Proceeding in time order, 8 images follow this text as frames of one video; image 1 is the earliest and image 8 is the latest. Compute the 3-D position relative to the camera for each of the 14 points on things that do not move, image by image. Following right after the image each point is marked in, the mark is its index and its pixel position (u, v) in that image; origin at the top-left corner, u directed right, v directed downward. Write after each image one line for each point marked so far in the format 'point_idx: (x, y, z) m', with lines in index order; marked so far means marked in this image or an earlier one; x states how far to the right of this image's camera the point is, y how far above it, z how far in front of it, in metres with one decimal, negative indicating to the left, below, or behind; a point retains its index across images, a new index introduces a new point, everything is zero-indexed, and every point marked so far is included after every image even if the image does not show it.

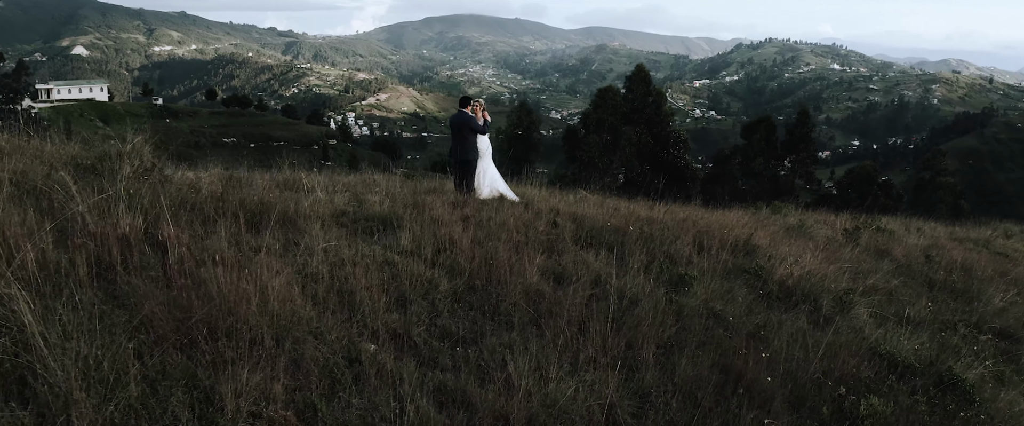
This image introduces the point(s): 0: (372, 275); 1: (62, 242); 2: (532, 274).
0: (-0.8, -0.3, +3.6) m
1: (-2.2, -0.1, +3.1) m
2: (+0.1, -0.4, +4.2) m
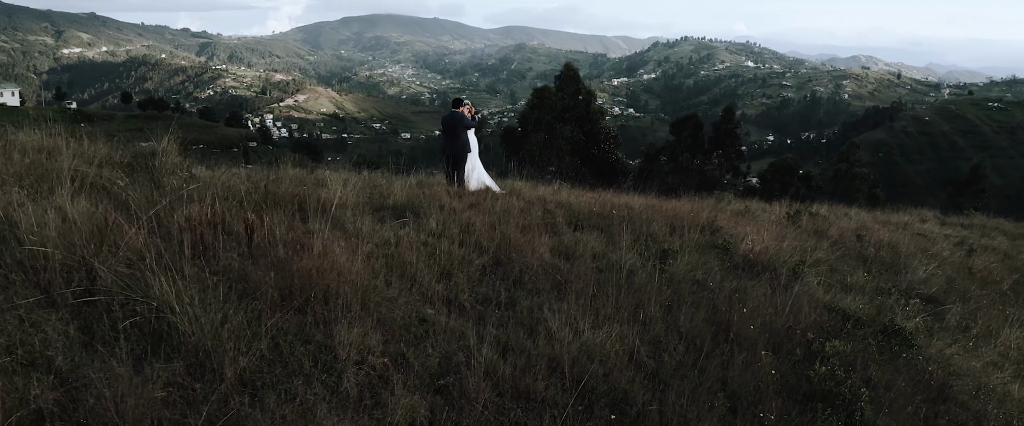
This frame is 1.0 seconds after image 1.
0: (-0.6, -0.3, +4.1) m
1: (-2.0, -0.1, +3.5) m
2: (+0.2, -0.3, +4.7) m
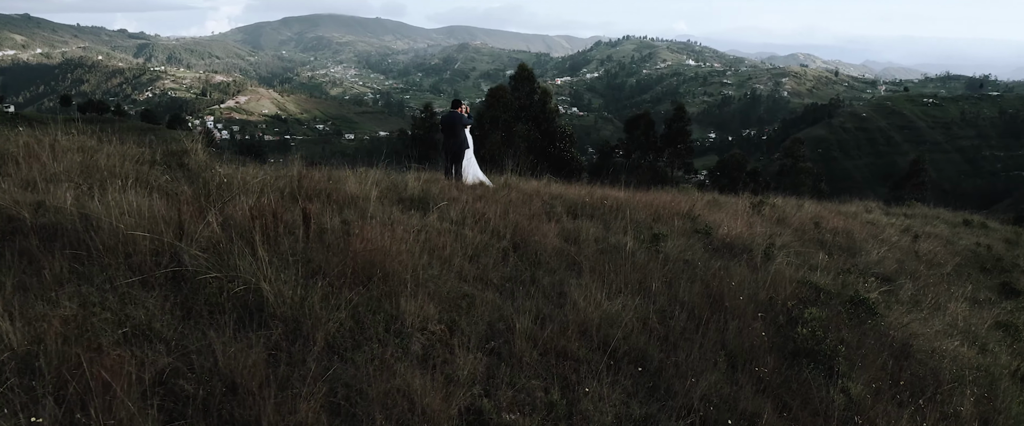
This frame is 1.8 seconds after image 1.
0: (-0.5, -0.2, +4.6) m
1: (-1.8, 0.0, +3.9) m
2: (+0.3, -0.2, +5.2) m
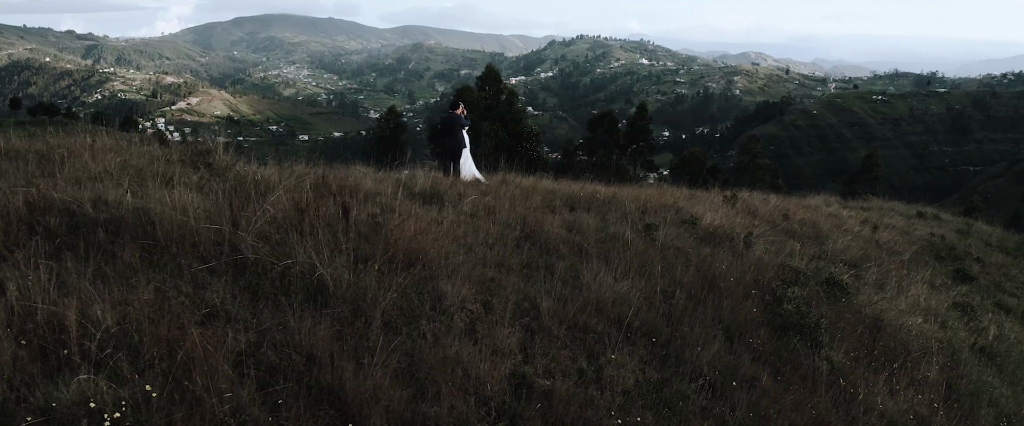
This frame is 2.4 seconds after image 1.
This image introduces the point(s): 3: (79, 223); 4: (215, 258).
0: (-0.4, -0.1, +4.9) m
1: (-1.6, 0.0, +4.2) m
2: (+0.4, -0.2, +5.6) m
3: (-2.3, 0.0, +3.6) m
4: (-1.6, -0.3, +3.5) m
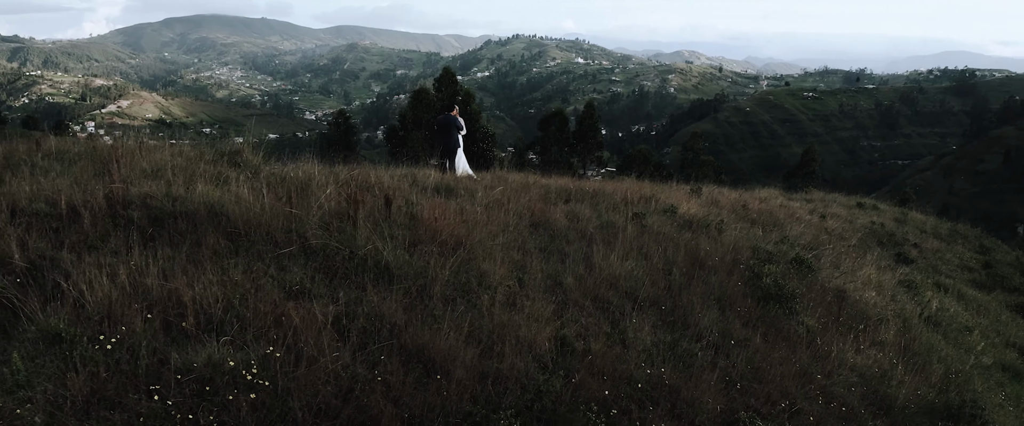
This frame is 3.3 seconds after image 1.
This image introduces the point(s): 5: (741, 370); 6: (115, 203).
0: (-0.2, 0.0, +5.5) m
1: (-1.5, +0.1, +4.6) m
2: (+0.5, -0.1, +6.2) m
3: (-2.1, 0.0, +4.0) m
4: (-1.4, -0.2, +3.9) m
5: (+1.6, -1.1, +4.5) m
6: (-2.4, +0.1, +3.9) m
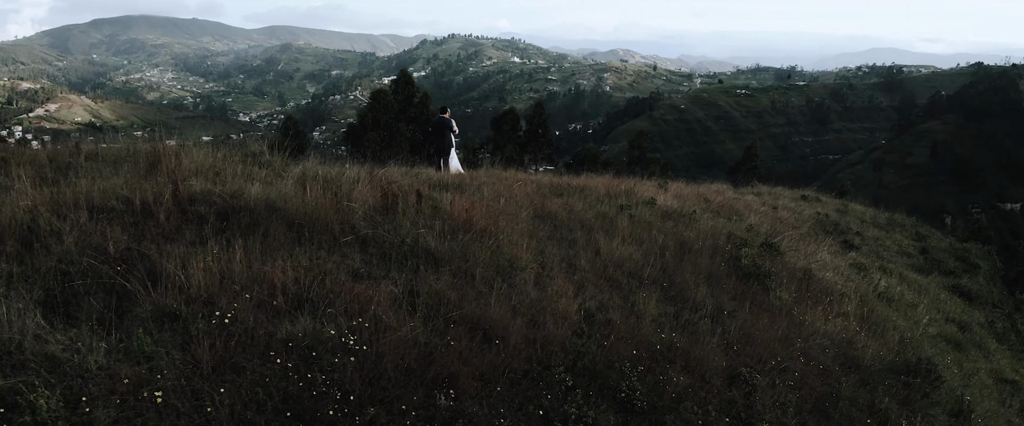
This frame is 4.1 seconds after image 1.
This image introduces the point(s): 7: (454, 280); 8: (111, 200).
0: (-0.1, 0.0, +6.0) m
1: (-1.3, +0.1, +5.0) m
2: (+0.5, 0.0, +6.8) m
3: (-1.9, 0.0, +4.4) m
4: (-1.1, -0.2, +4.4) m
5: (+1.8, -1.0, +5.2) m
6: (-2.2, +0.1, +4.3) m
7: (-0.4, -0.4, +4.3) m
8: (-2.5, +0.1, +4.1) m
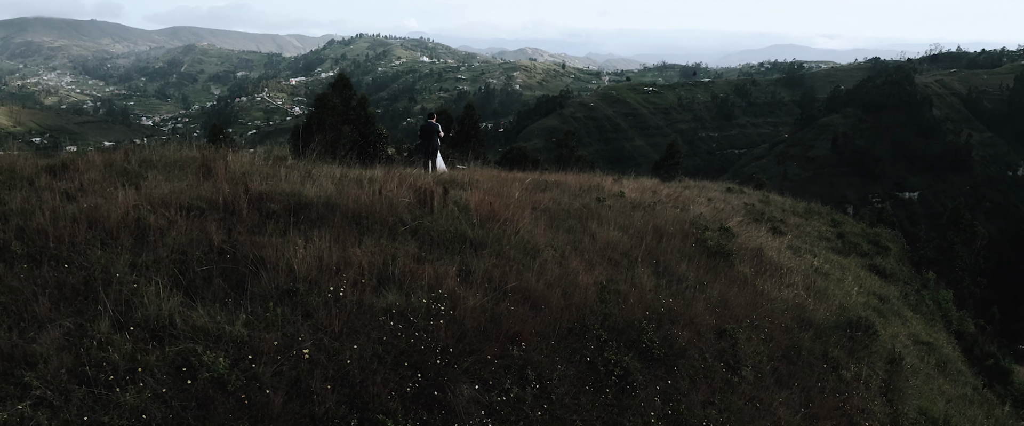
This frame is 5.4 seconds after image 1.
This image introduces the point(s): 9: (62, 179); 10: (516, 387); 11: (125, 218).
0: (-0.1, +0.1, +6.8) m
1: (-1.1, +0.2, +5.7) m
2: (+0.5, +0.1, +7.6) m
3: (-1.7, 0.0, +5.0) m
4: (-0.9, -0.1, +5.1) m
5: (+1.9, -0.8, +6.2) m
6: (-2.0, +0.1, +4.9) m
7: (-0.2, -0.3, +5.1) m
8: (-2.3, +0.1, +4.7) m
9: (-3.4, +0.3, +5.0) m
10: (0.0, -1.0, +3.9) m
11: (-2.5, 0.0, +4.3) m
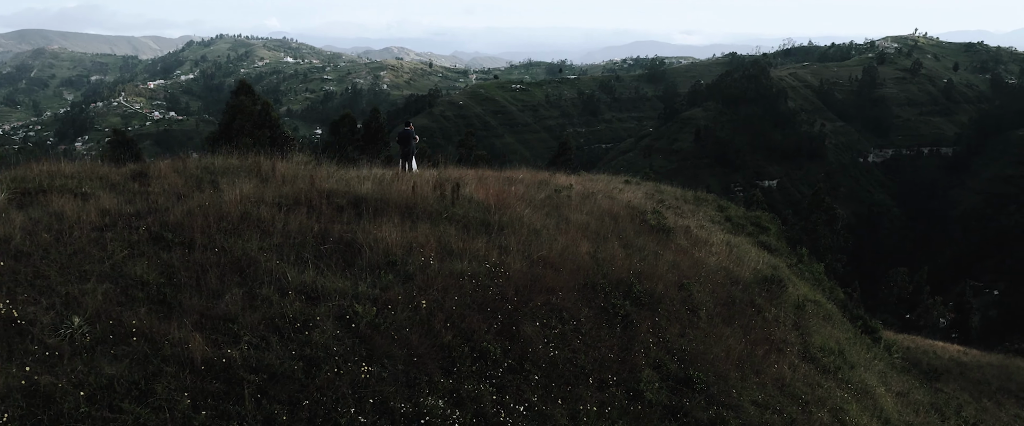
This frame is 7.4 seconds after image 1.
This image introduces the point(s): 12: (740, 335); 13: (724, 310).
0: (-0.2, +0.2, +8.1) m
1: (-1.1, +0.2, +6.9) m
2: (+0.3, +0.3, +9.1) m
3: (-1.5, +0.1, +6.1) m
4: (-0.7, 0.0, +6.3) m
5: (+1.9, -0.6, +7.9) m
6: (-1.8, +0.1, +6.0) m
7: (0.0, -0.2, +6.4) m
8: (-2.0, +0.1, +5.7) m
9: (-3.2, +0.2, +5.9) m
10: (+0.4, -0.9, +5.3) m
11: (-2.2, 0.0, +5.3) m
12: (+2.5, -1.4, +7.3) m
13: (+2.5, -1.1, +7.5) m
